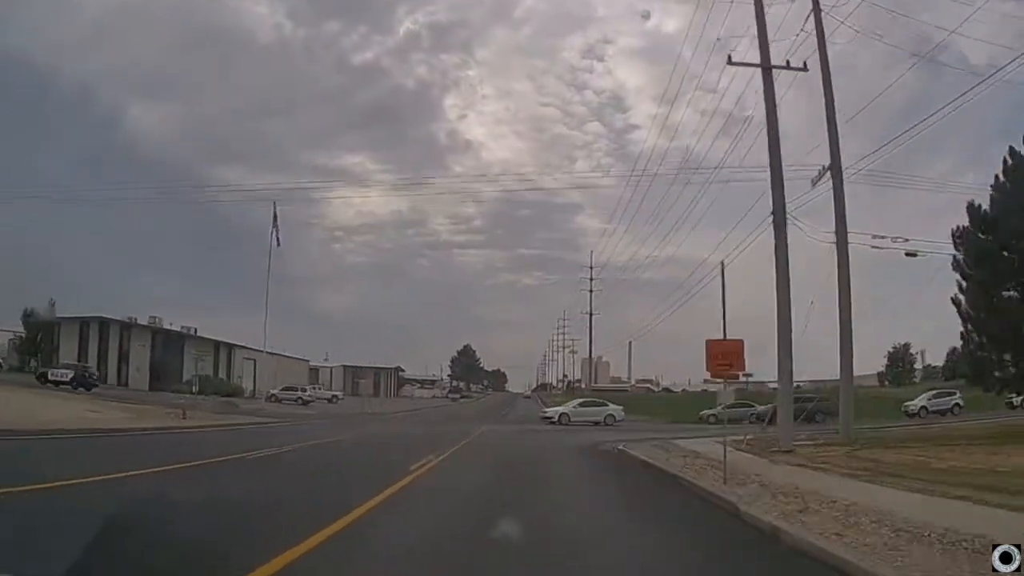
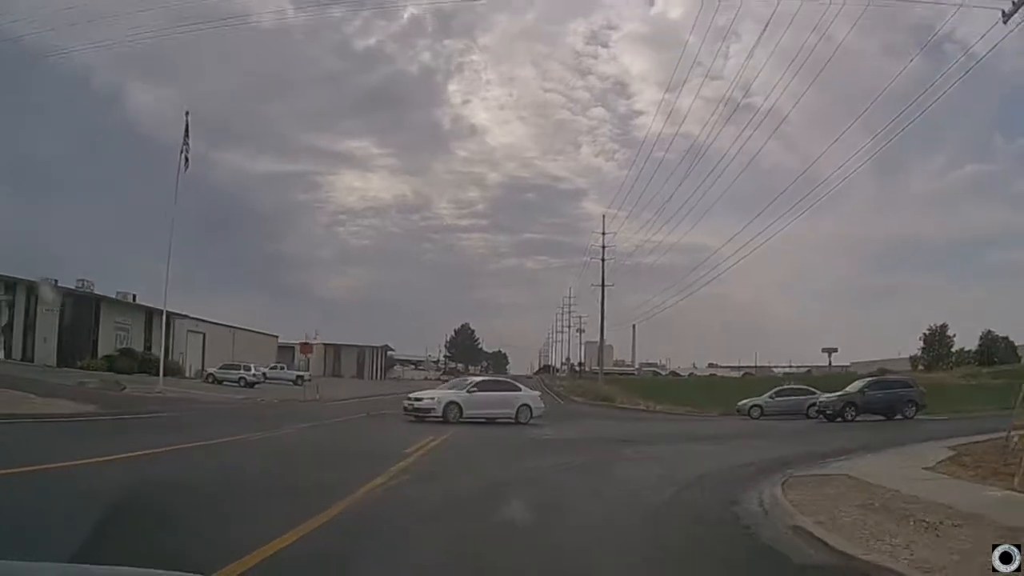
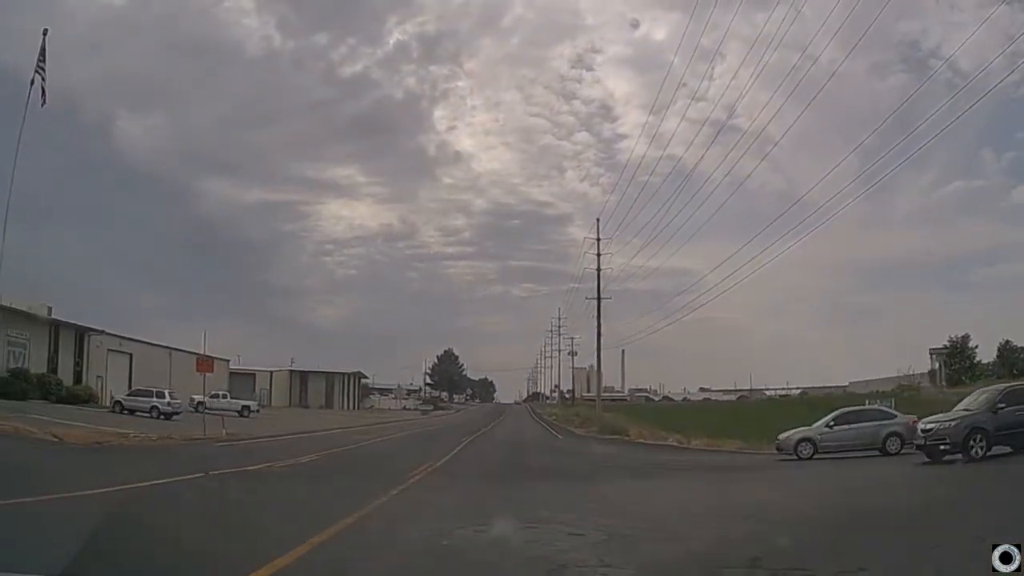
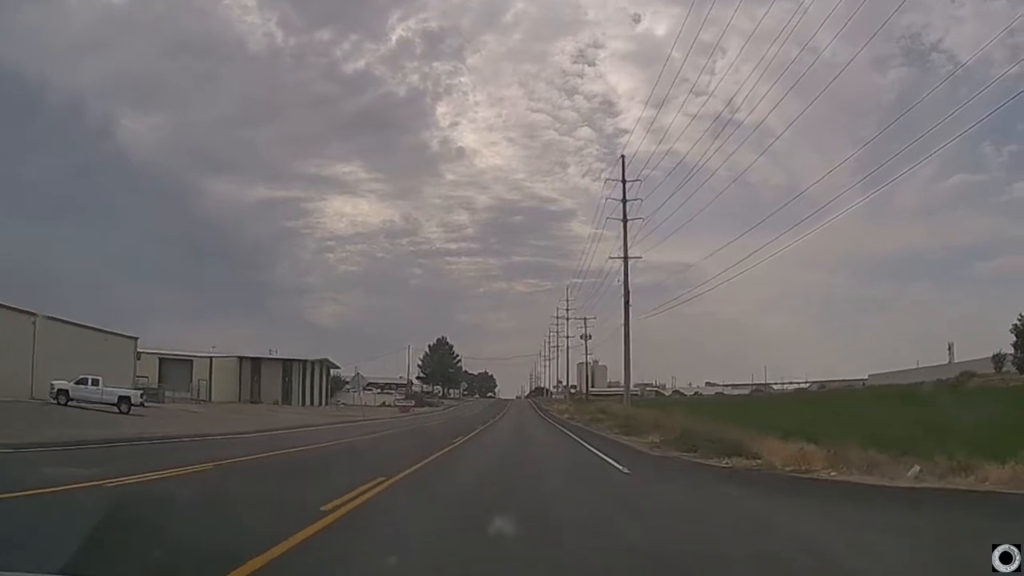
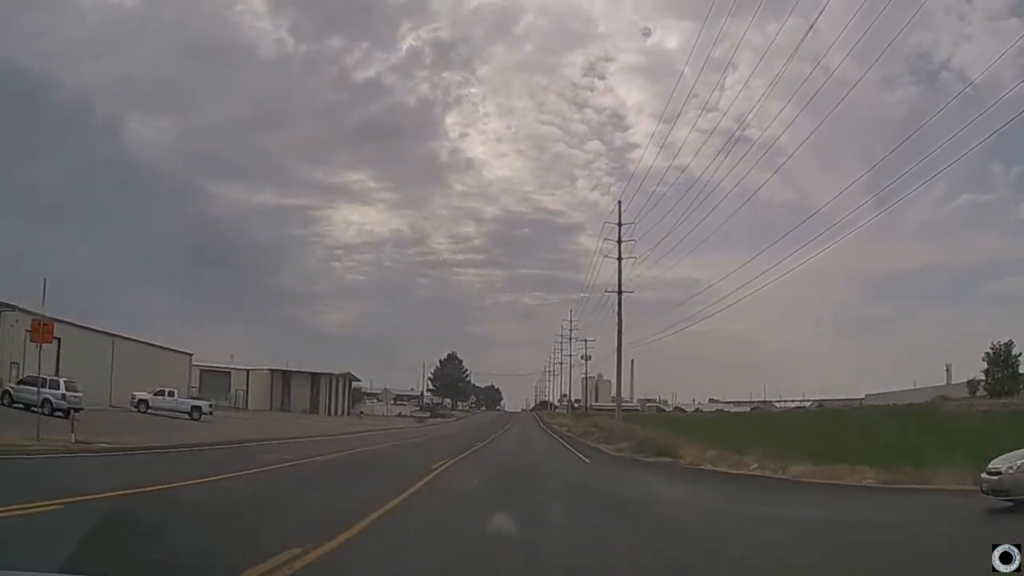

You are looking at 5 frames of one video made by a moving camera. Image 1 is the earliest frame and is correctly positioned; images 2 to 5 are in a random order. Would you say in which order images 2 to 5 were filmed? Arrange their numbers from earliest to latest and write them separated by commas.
2, 3, 5, 4
